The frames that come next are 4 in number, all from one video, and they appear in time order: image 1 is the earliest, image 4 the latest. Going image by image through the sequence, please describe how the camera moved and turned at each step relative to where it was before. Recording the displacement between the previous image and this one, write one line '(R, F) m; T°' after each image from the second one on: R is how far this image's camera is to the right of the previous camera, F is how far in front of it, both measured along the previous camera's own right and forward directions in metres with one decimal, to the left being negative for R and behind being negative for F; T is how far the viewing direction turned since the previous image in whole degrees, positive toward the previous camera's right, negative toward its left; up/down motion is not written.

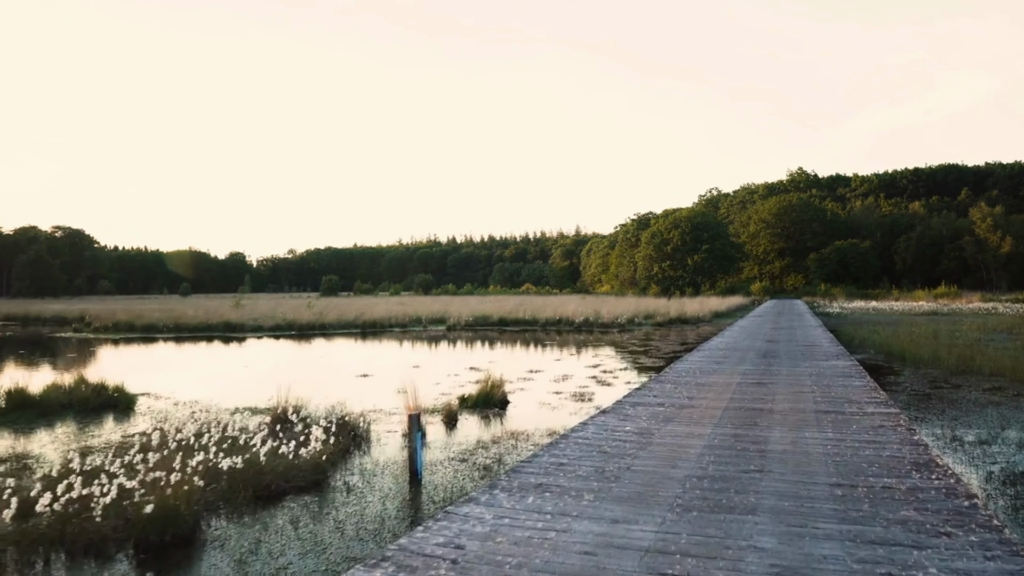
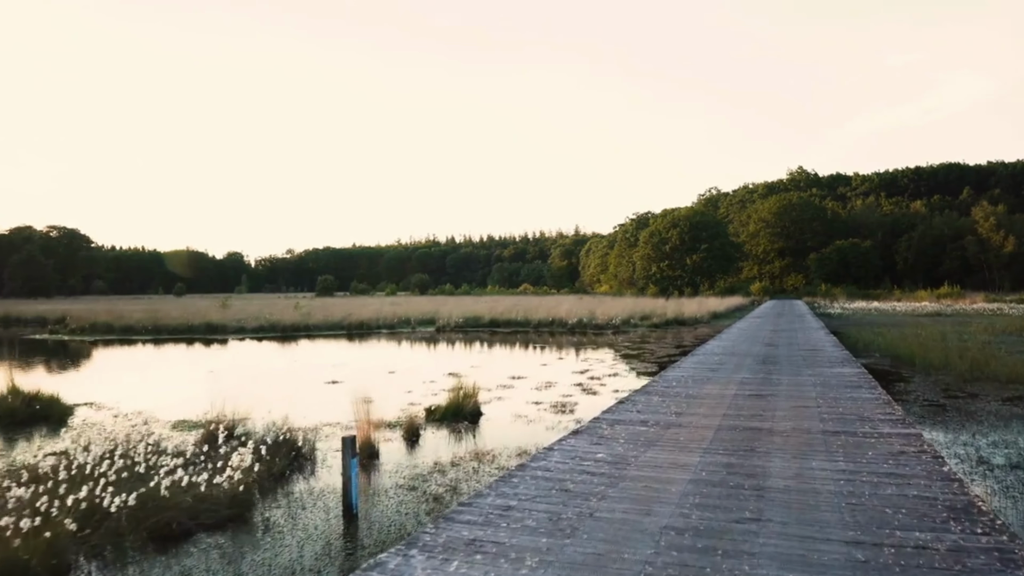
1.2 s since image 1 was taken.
(+0.3, +0.8) m; 0°
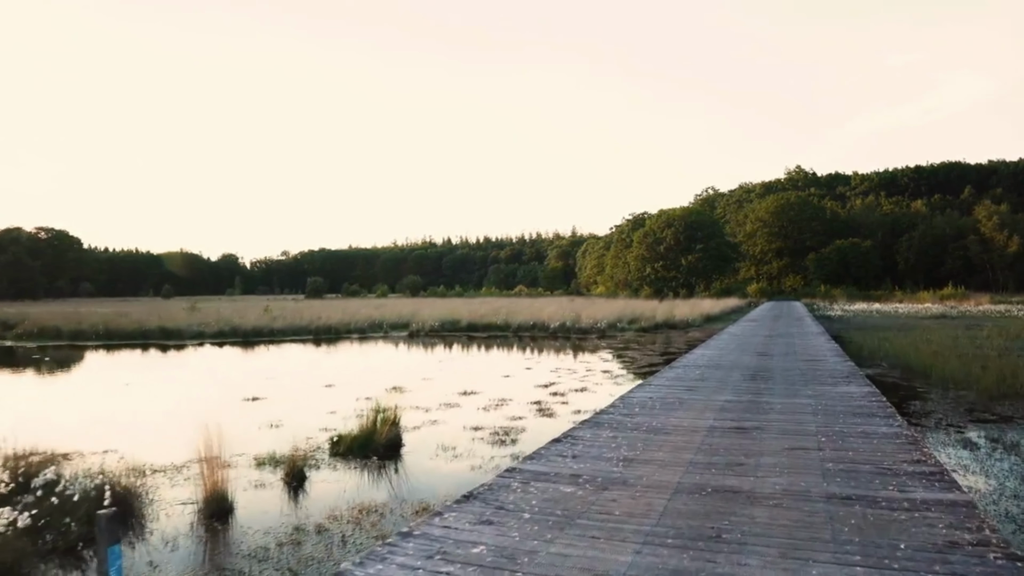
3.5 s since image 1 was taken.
(+0.7, +1.6) m; 0°
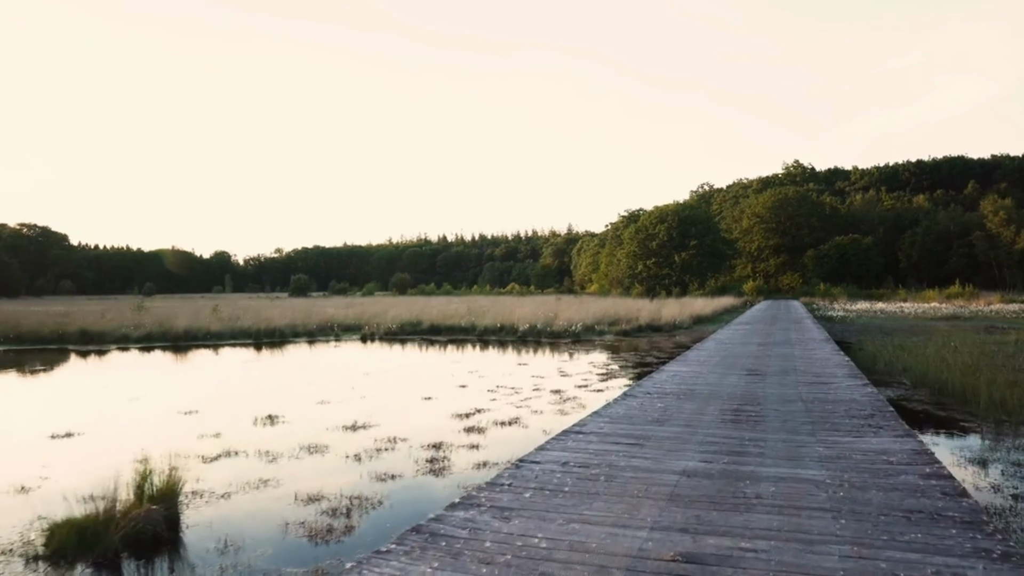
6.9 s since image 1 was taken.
(+1.1, +2.5) m; 0°
